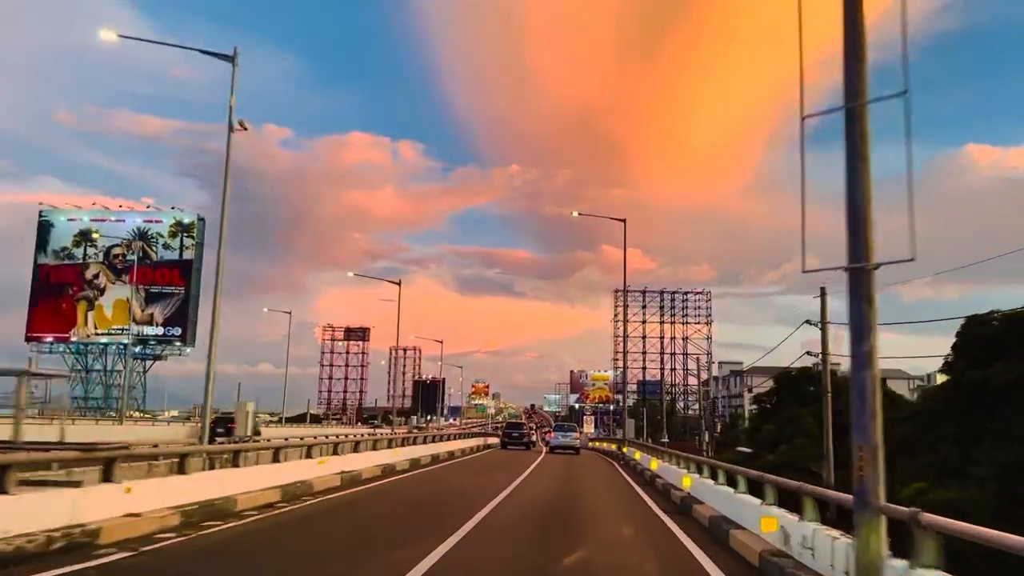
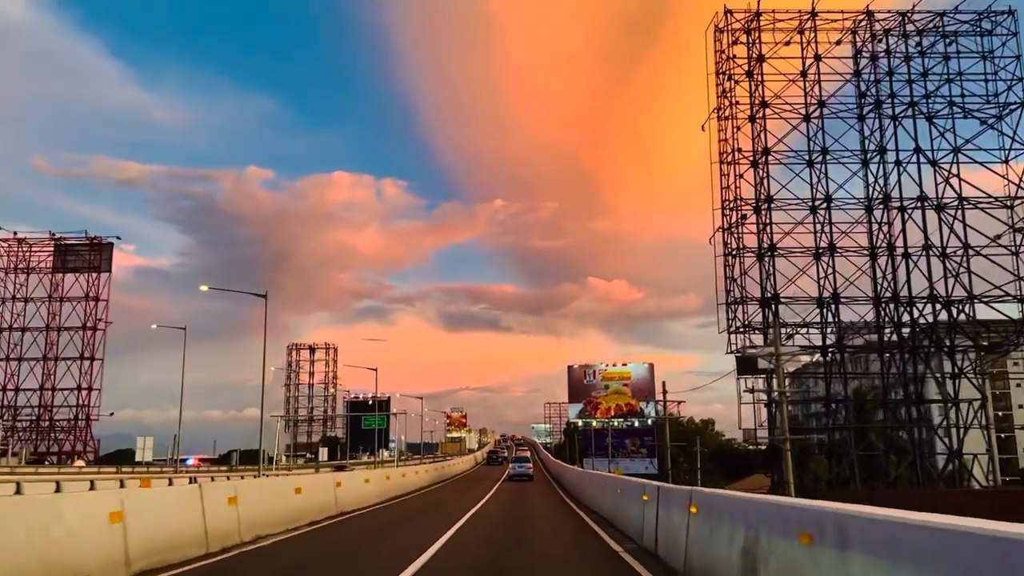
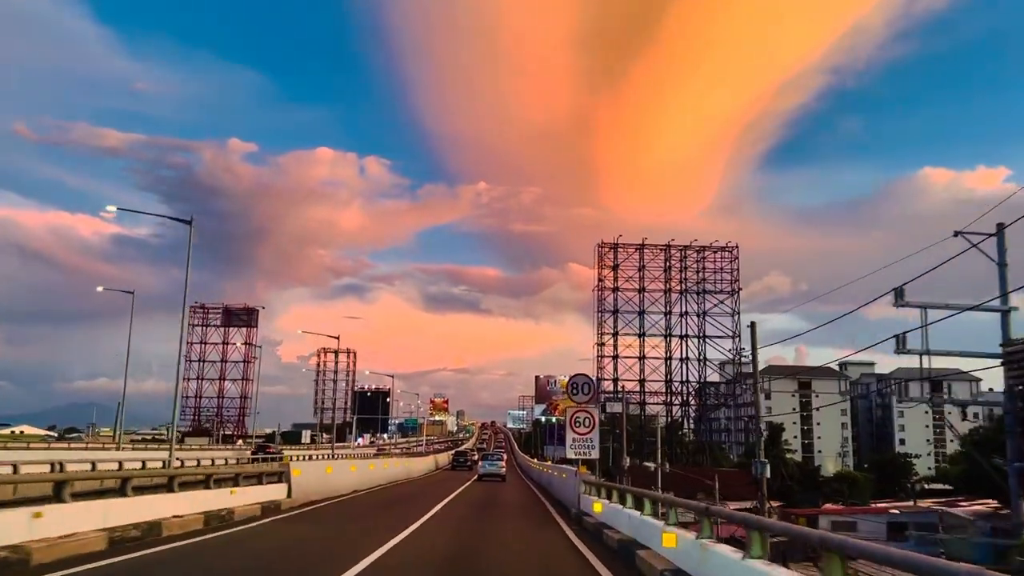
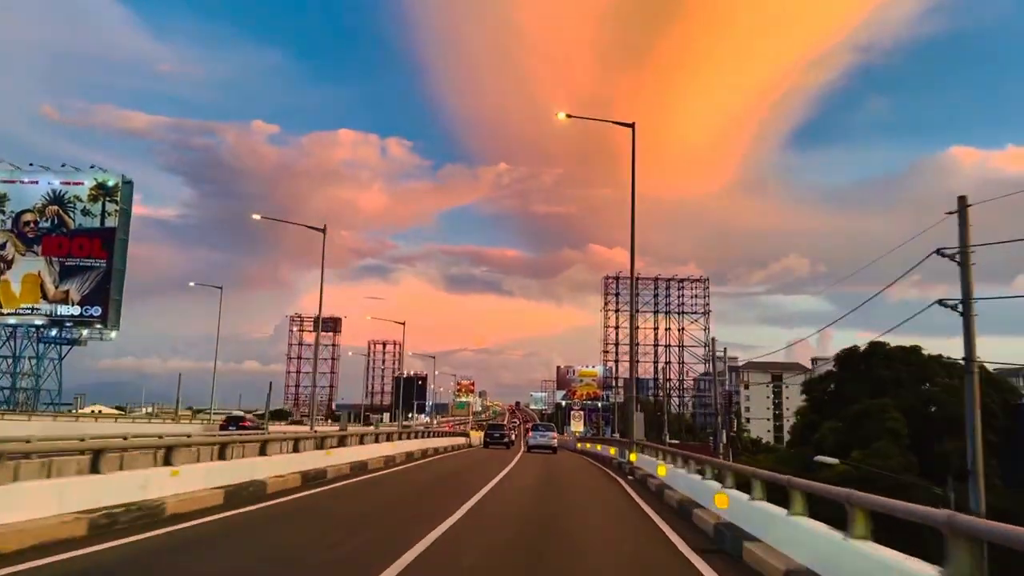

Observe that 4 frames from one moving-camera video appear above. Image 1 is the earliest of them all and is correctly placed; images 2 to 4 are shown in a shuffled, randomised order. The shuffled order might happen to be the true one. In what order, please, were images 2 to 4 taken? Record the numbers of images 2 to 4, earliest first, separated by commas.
4, 3, 2
